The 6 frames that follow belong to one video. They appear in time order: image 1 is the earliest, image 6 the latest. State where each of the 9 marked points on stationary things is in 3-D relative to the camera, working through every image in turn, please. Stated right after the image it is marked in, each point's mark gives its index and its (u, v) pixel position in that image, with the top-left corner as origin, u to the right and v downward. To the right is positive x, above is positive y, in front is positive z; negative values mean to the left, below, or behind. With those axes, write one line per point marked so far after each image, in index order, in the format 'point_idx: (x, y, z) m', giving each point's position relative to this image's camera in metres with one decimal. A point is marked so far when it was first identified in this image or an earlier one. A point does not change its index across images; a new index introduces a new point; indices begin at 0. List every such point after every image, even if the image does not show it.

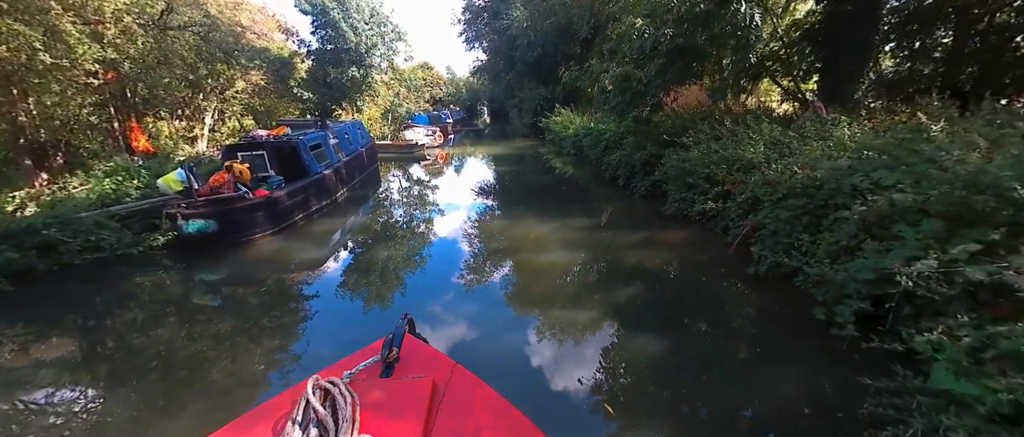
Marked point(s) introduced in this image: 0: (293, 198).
0: (-4.0, +0.4, +6.8) m
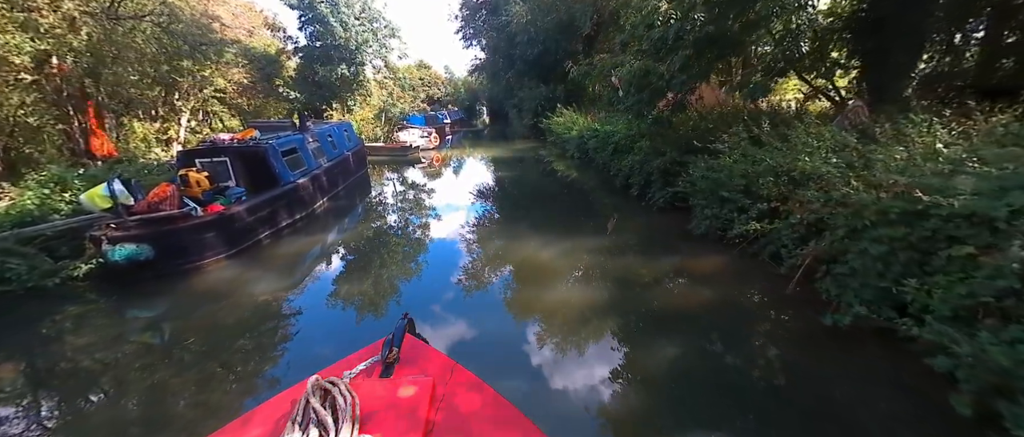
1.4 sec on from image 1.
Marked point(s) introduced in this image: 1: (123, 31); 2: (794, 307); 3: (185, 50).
0: (-4.0, +0.1, +5.8) m
1: (-8.2, +3.9, +7.8) m
2: (+2.7, -0.9, +3.6) m
3: (-8.6, +4.3, +9.6) m
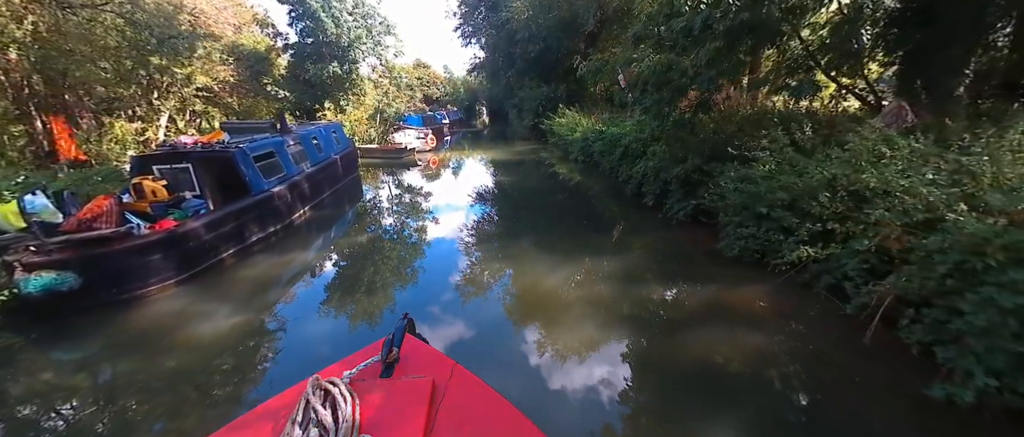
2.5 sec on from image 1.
0: (-3.9, -0.1, +5.0) m
1: (-8.1, +3.7, +7.0) m
2: (+2.7, -1.1, +2.8) m
3: (-8.6, +4.1, +8.8) m
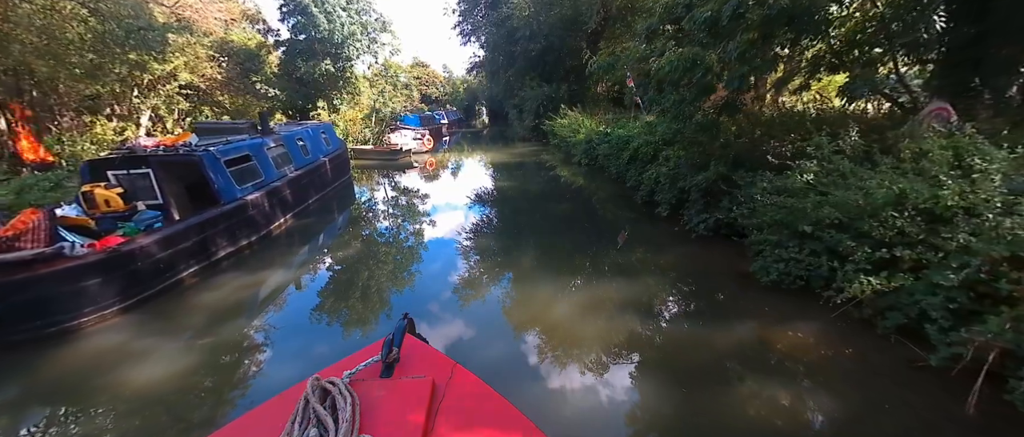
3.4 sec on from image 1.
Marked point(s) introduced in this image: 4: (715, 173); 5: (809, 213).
0: (-3.9, -0.3, +4.4) m
1: (-8.1, +3.5, +6.4) m
2: (+2.7, -1.3, +2.2) m
3: (-8.6, +4.0, +8.2) m
4: (+2.8, +0.6, +5.2) m
5: (+2.9, +0.1, +3.6) m
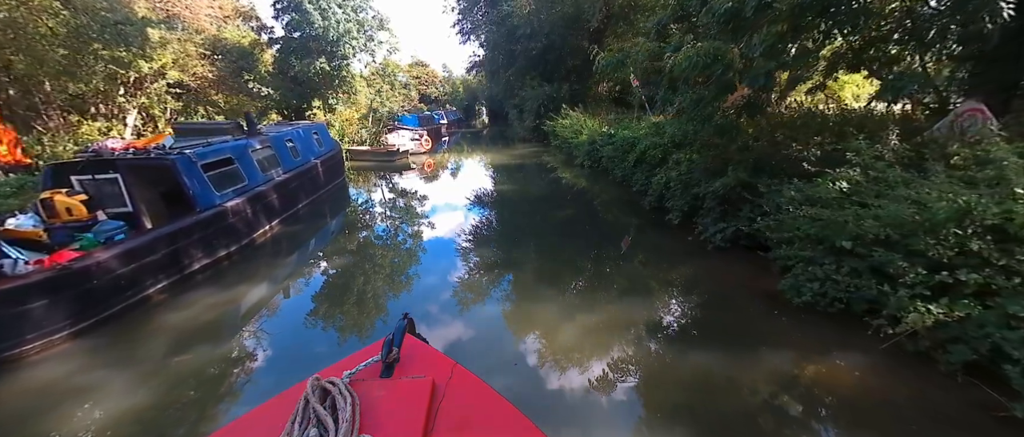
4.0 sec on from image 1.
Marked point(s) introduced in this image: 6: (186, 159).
0: (-3.9, -0.4, +4.0) m
1: (-8.1, +3.4, +6.0) m
2: (+2.8, -1.4, +1.8) m
3: (-8.5, +3.8, +7.7) m
4: (+2.8, +0.5, +4.7) m
5: (+2.9, -0.1, +3.2) m
6: (-4.3, +0.8, +4.9) m
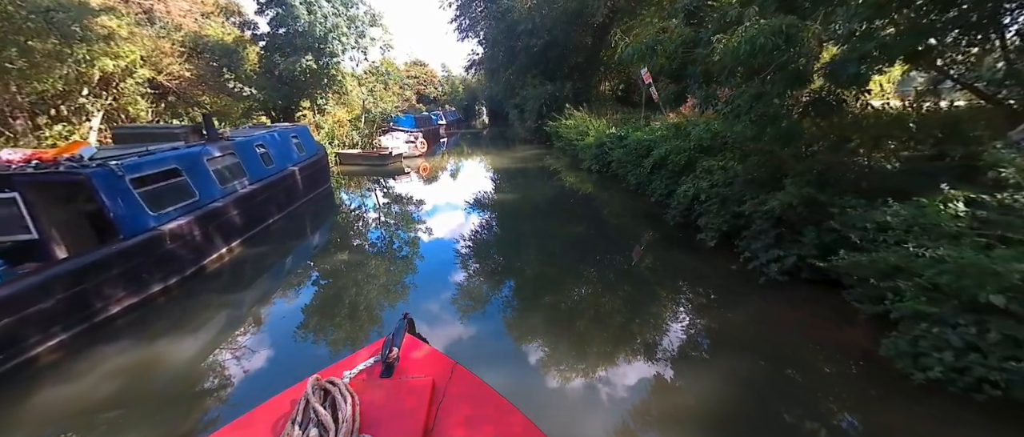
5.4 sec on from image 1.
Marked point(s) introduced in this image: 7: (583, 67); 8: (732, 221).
0: (-3.9, -0.7, +3.0) m
1: (-8.1, +3.1, +5.0) m
2: (+2.8, -1.7, +0.8) m
3: (-8.5, +3.5, +6.8) m
4: (+2.8, +0.2, +3.8) m
5: (+2.9, -0.3, +2.2) m
6: (-4.3, +0.5, +4.0) m
7: (+3.2, +6.8, +16.8) m
8: (+2.7, 0.0, +4.7) m
